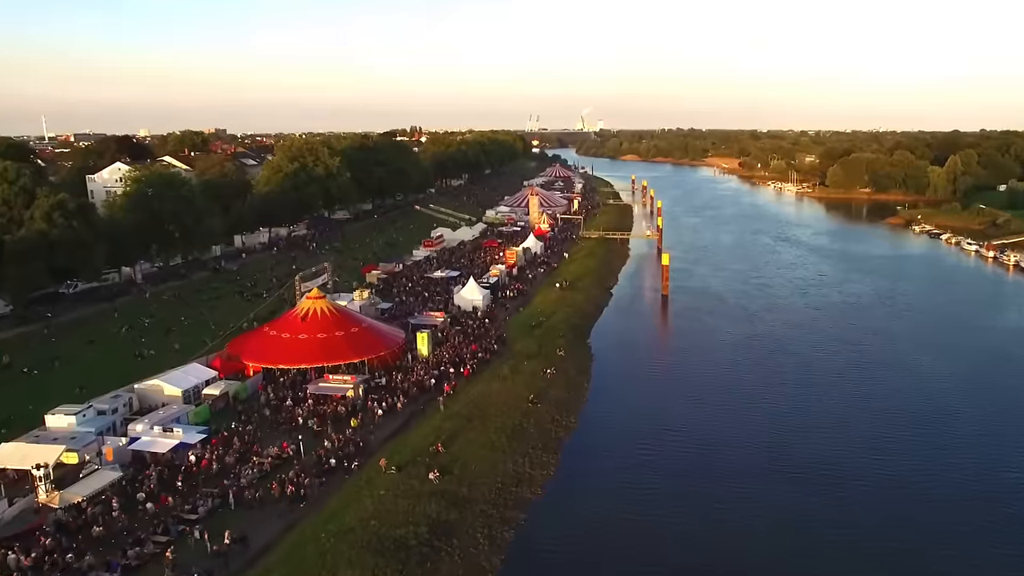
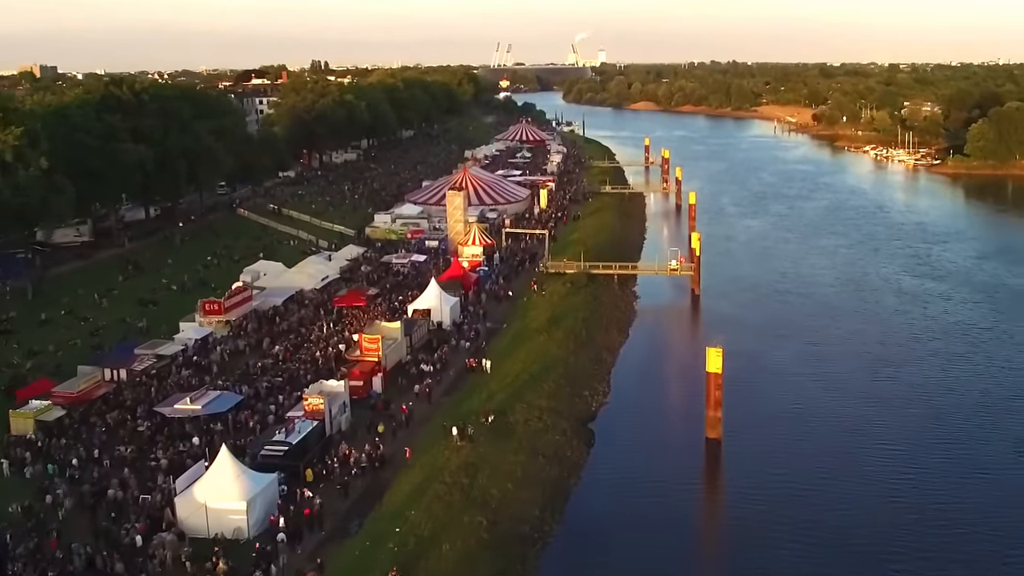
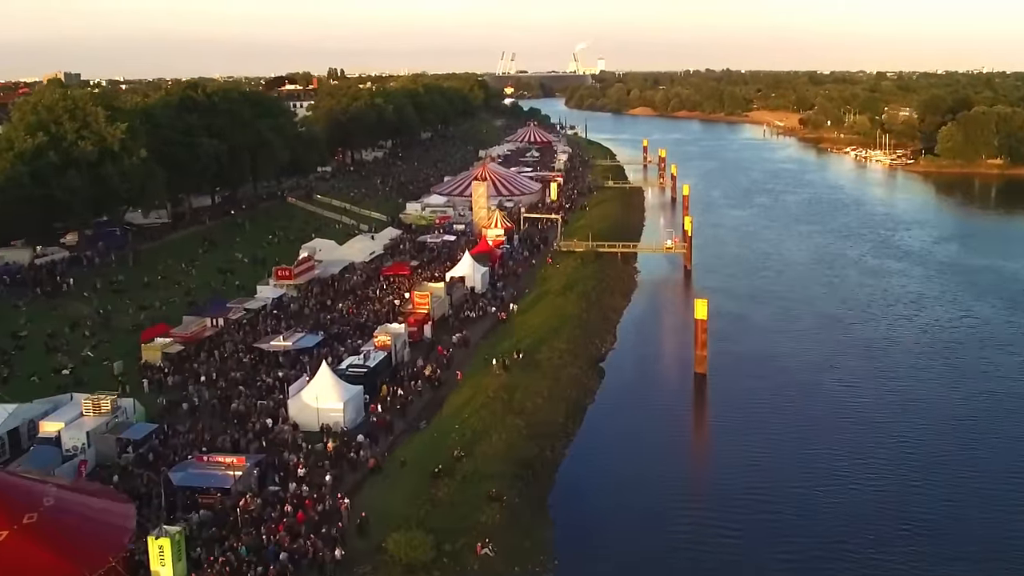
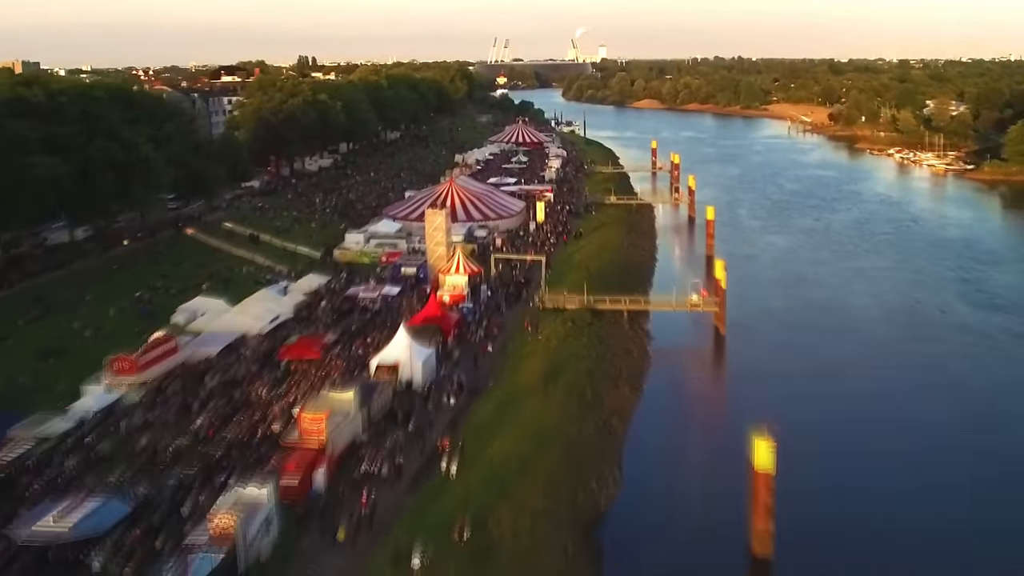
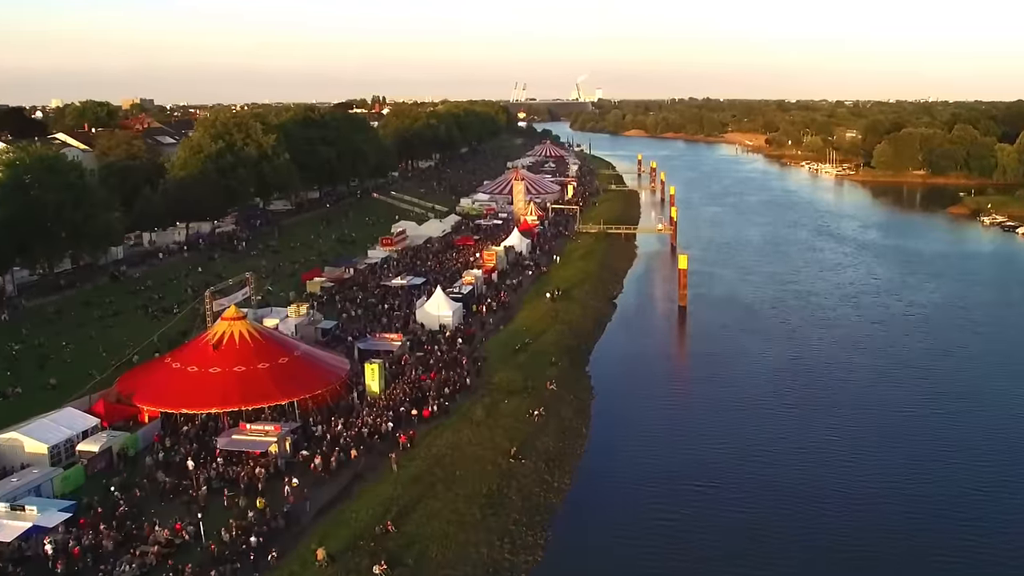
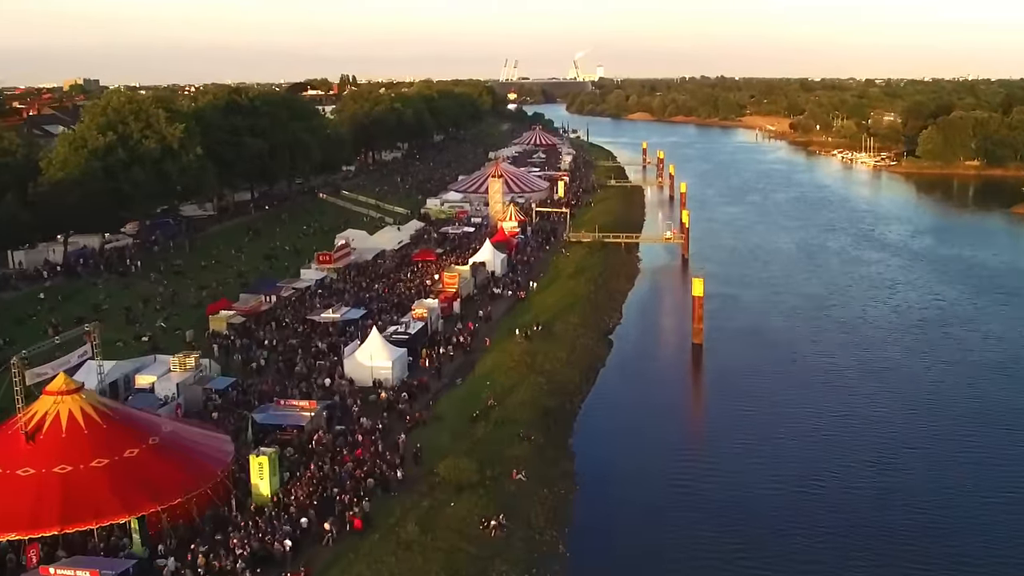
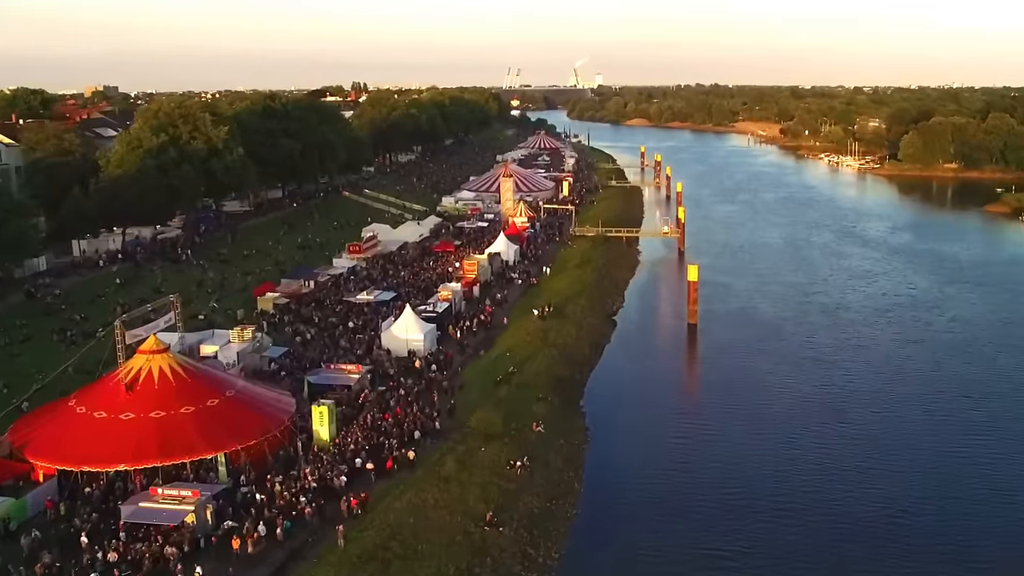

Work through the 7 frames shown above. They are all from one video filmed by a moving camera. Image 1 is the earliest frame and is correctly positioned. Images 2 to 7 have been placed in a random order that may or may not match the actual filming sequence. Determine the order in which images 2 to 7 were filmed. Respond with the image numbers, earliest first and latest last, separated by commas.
5, 7, 6, 3, 2, 4
